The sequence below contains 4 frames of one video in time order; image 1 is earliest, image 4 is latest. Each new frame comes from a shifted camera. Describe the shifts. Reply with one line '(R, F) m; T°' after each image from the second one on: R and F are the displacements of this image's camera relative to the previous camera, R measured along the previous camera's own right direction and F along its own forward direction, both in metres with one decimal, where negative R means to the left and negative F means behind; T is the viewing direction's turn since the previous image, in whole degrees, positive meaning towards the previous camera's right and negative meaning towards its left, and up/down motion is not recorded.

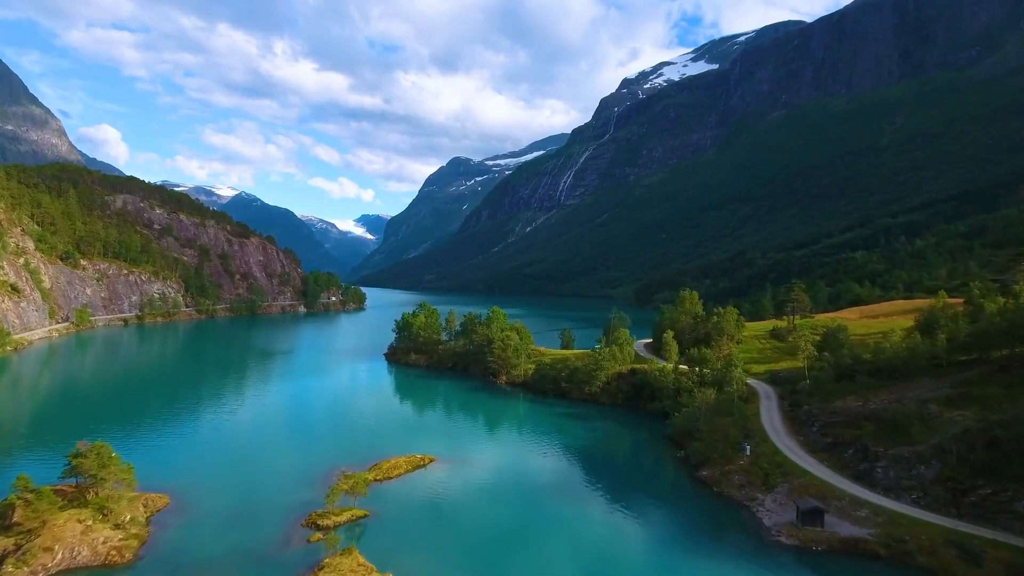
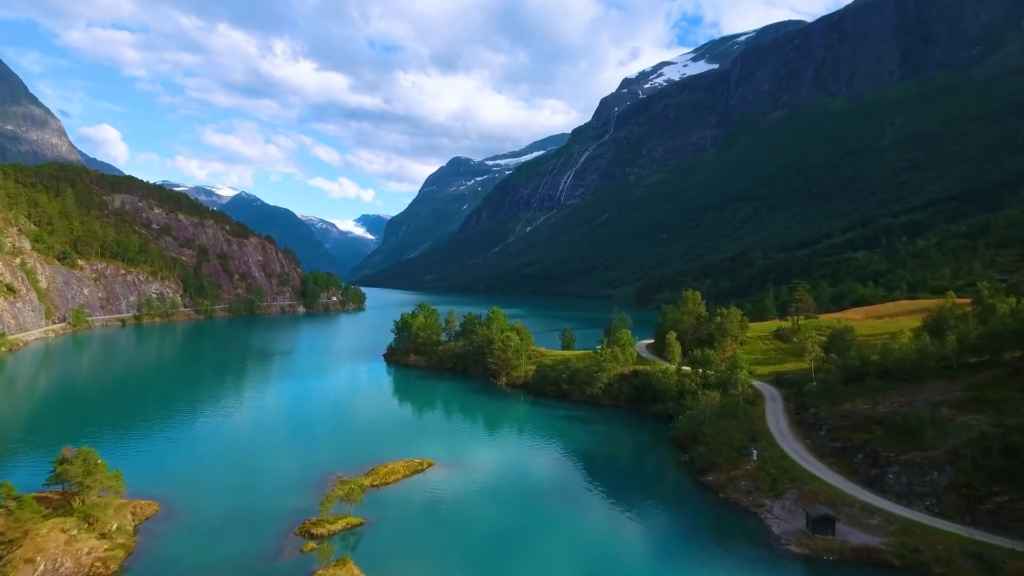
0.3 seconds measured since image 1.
(0.0, +1.1) m; 0°
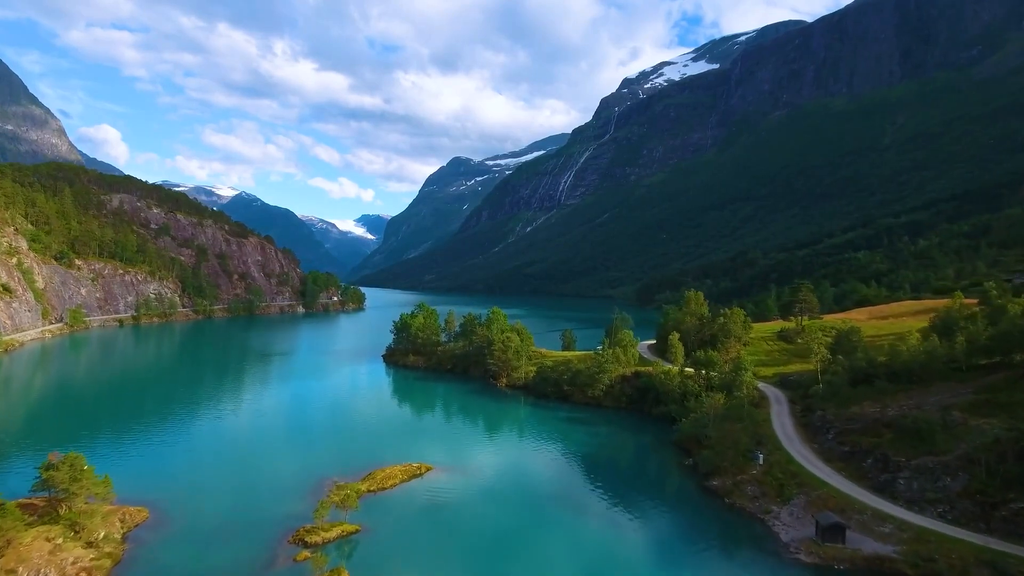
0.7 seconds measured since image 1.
(0.0, +1.0) m; 0°
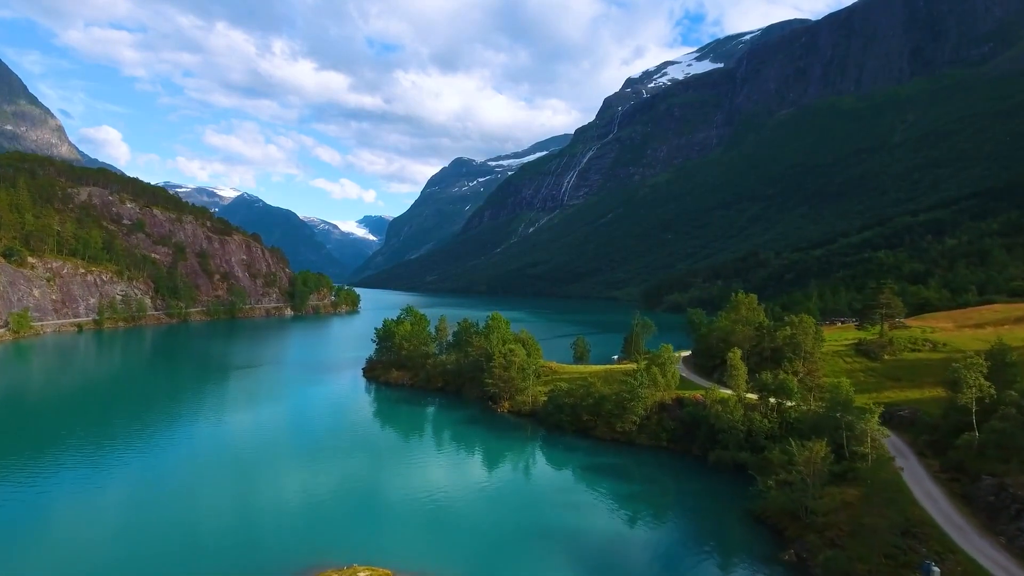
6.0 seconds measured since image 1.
(-0.3, +16.4) m; 0°
